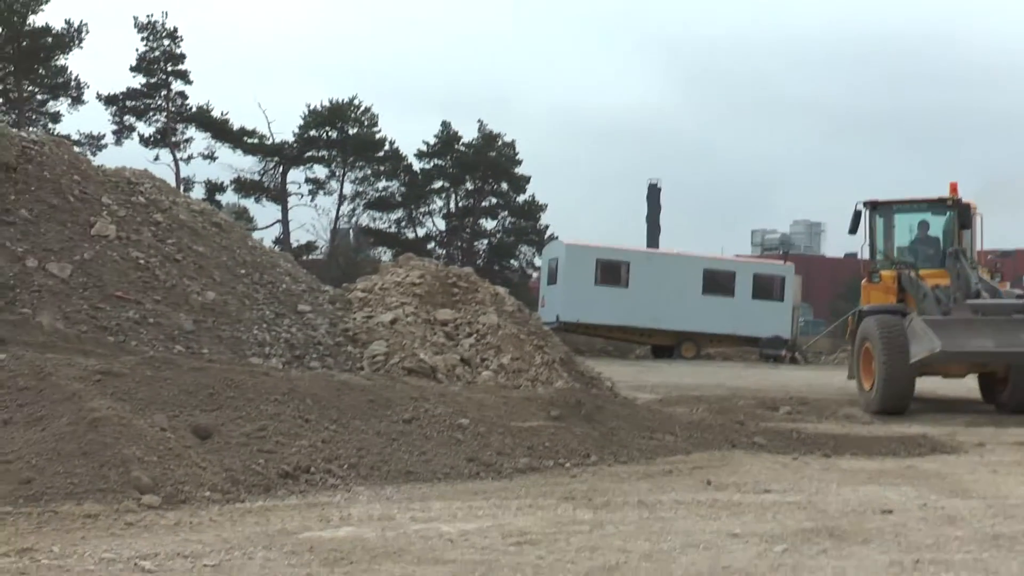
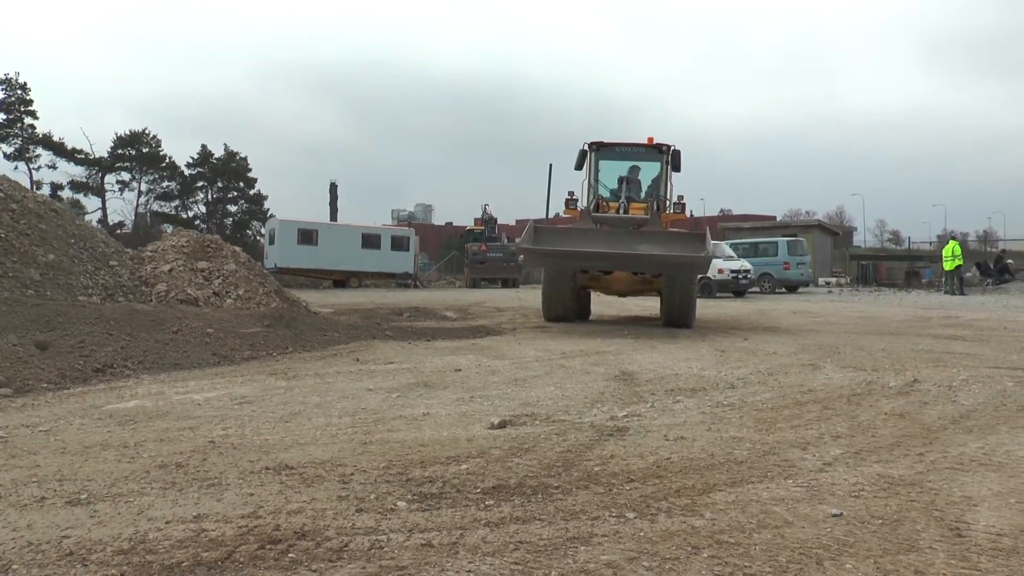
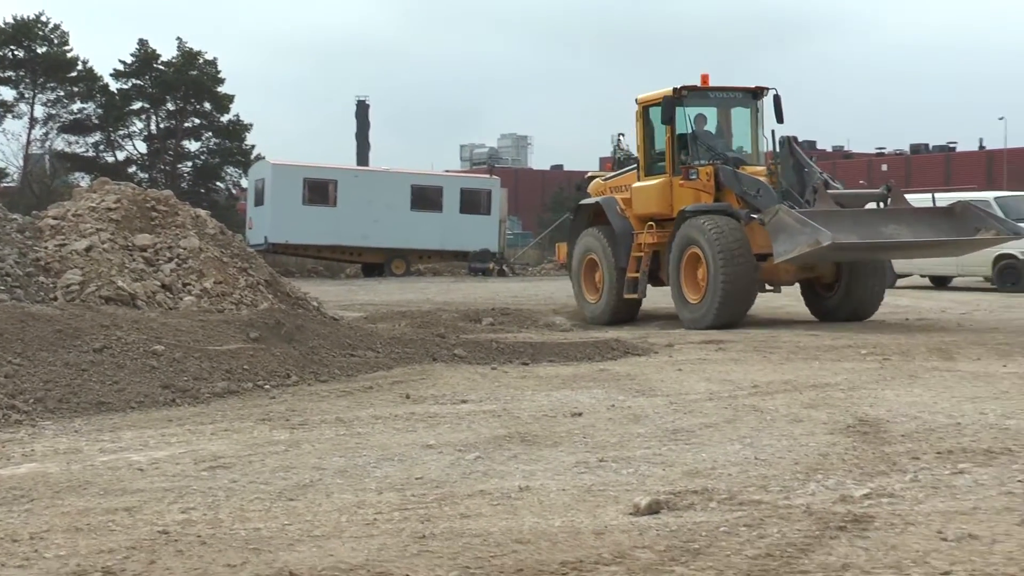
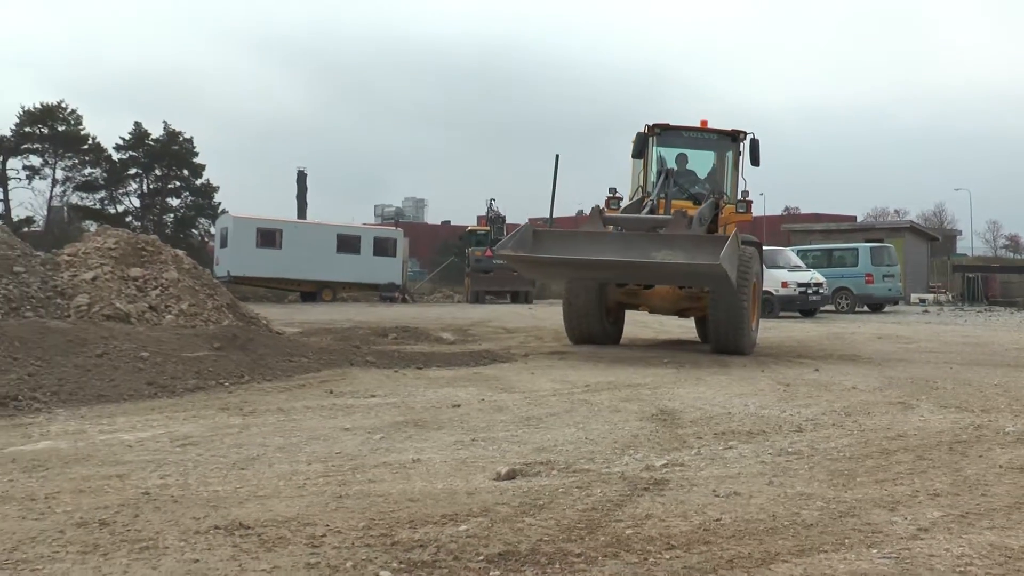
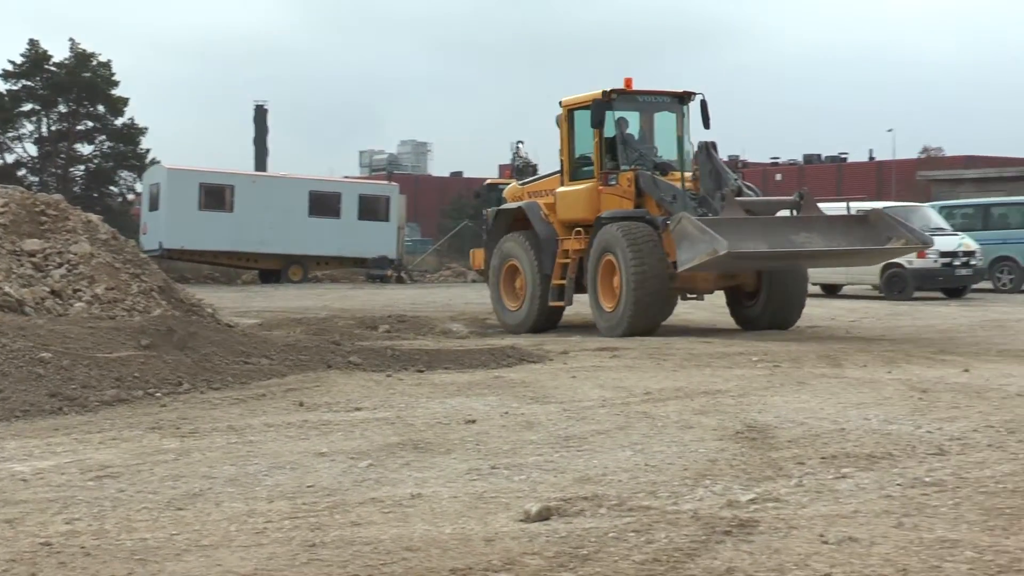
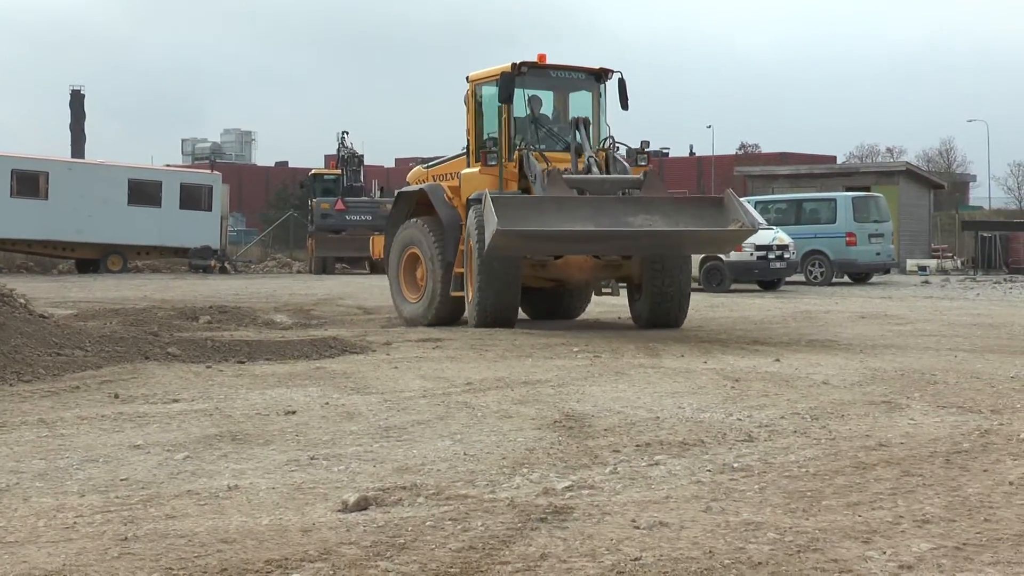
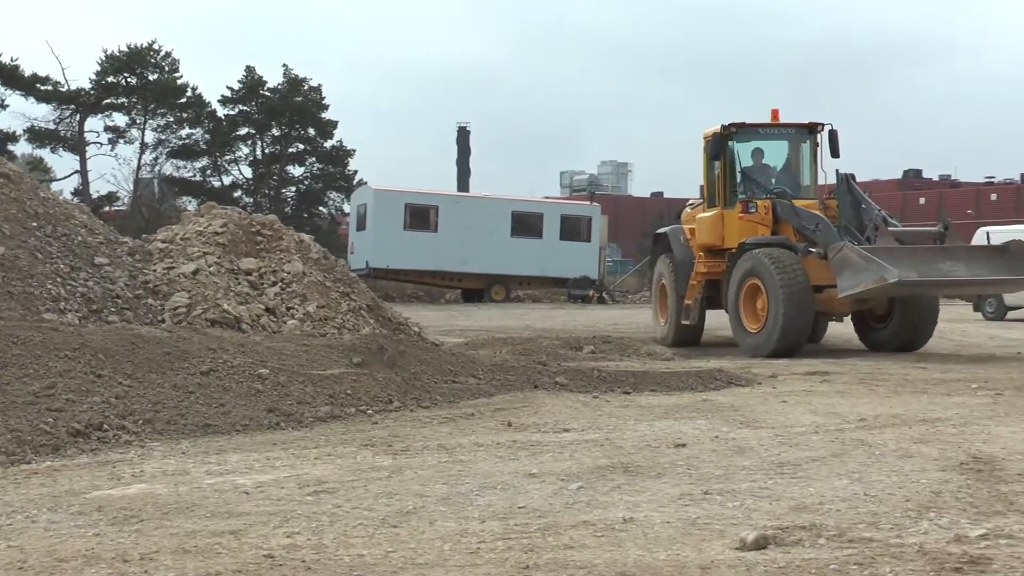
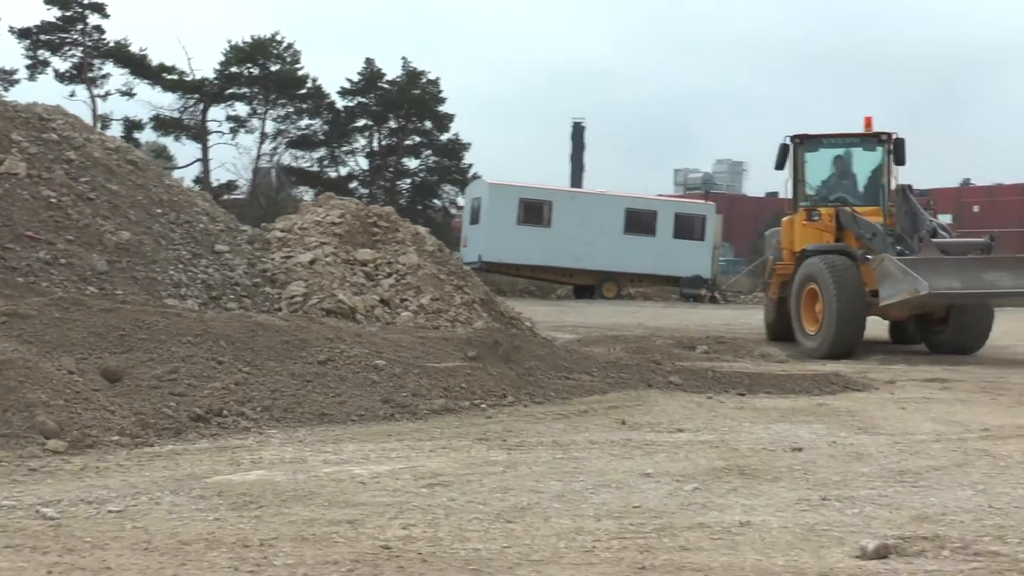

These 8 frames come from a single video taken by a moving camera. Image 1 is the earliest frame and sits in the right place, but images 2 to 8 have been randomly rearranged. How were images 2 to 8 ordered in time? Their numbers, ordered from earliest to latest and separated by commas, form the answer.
8, 7, 3, 5, 6, 4, 2
